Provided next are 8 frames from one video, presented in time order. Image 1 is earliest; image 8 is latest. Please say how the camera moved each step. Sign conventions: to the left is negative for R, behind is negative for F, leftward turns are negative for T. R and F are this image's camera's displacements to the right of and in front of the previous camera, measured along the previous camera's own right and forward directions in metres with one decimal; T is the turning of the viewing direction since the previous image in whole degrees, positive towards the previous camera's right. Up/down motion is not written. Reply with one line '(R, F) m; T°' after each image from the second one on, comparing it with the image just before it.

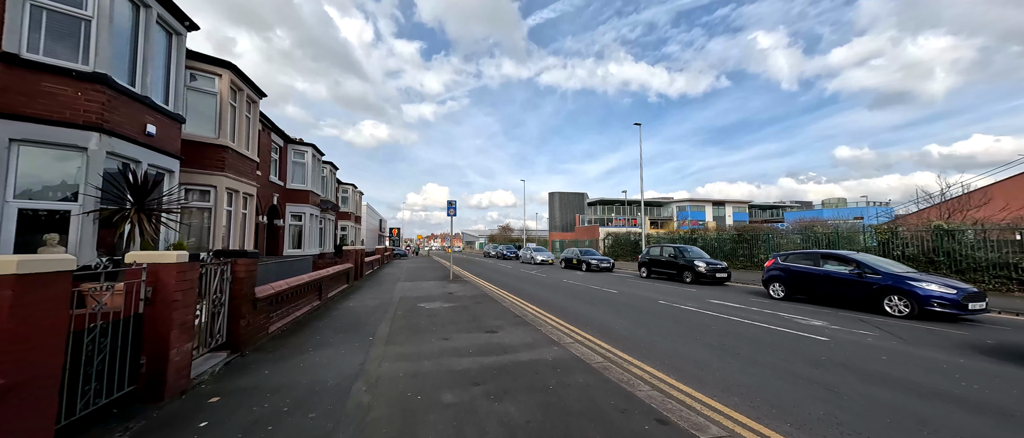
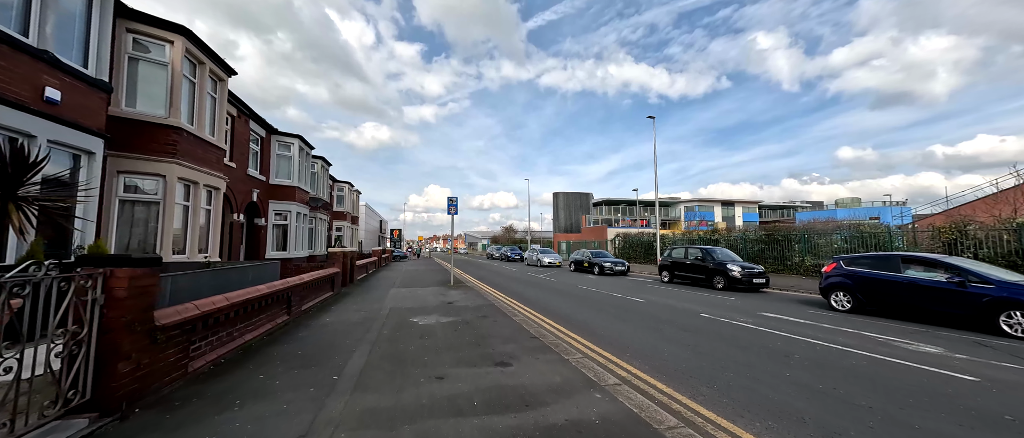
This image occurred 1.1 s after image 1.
(-0.2, +1.7) m; 0°
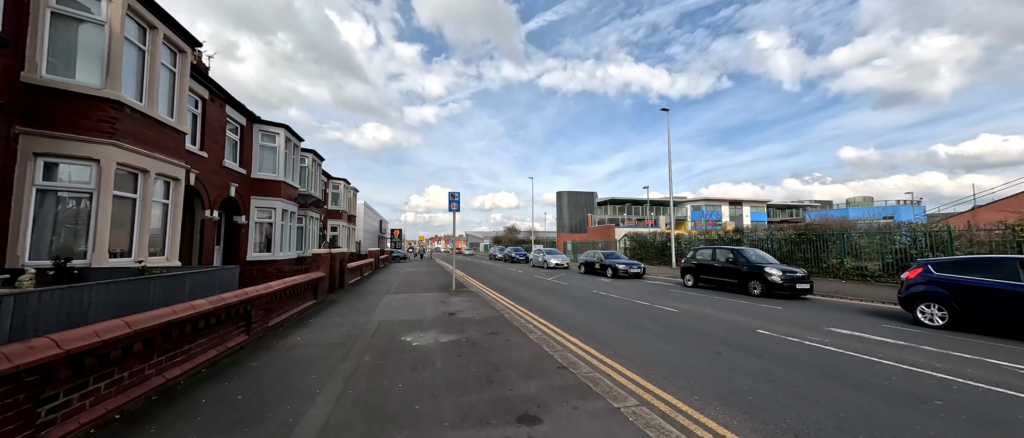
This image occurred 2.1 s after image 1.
(-0.3, +1.5) m; 0°
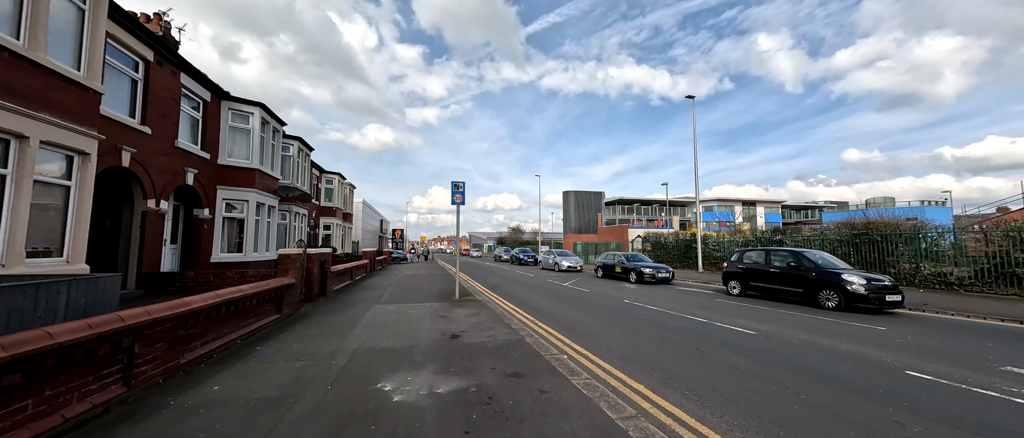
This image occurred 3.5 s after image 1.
(-0.4, +2.2) m; 0°
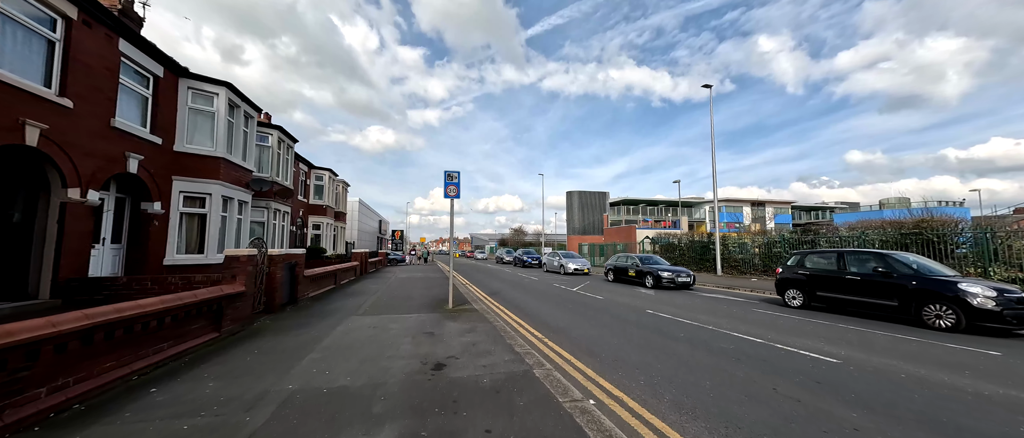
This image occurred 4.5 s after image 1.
(0.0, +1.6) m; 0°
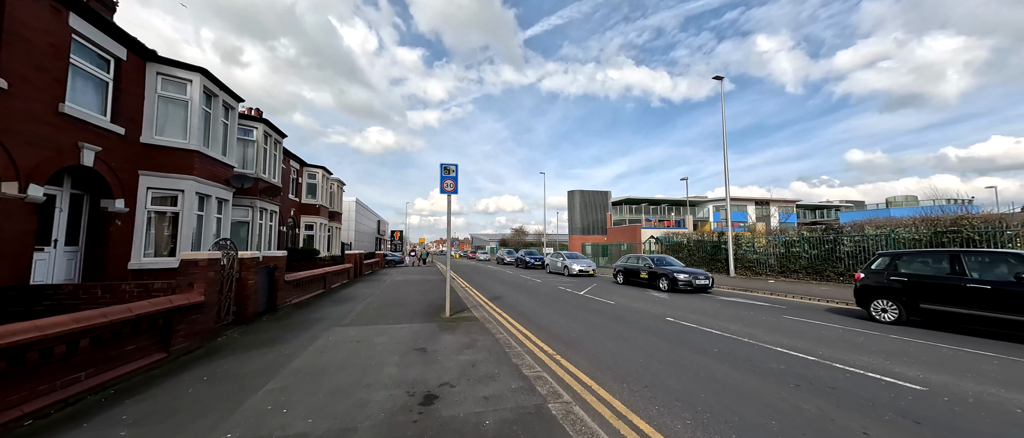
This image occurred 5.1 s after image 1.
(-0.1, +1.0) m; 0°
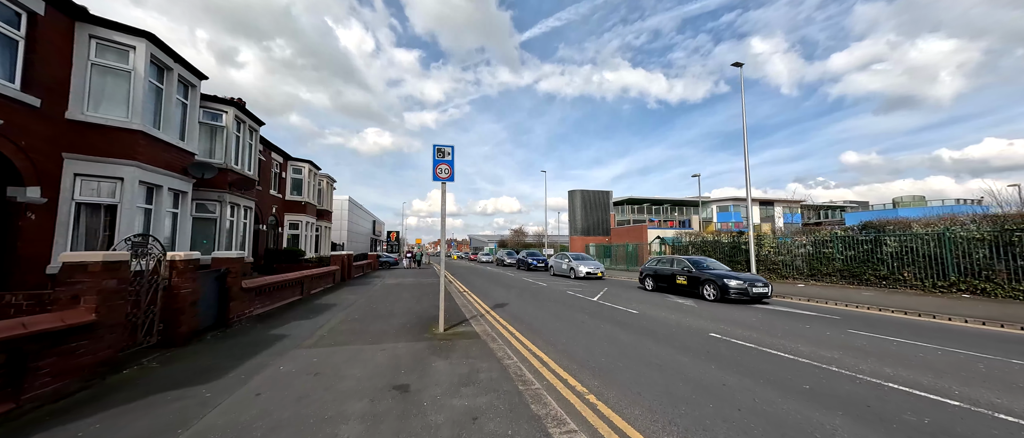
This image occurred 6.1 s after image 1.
(-0.2, +1.6) m; 0°
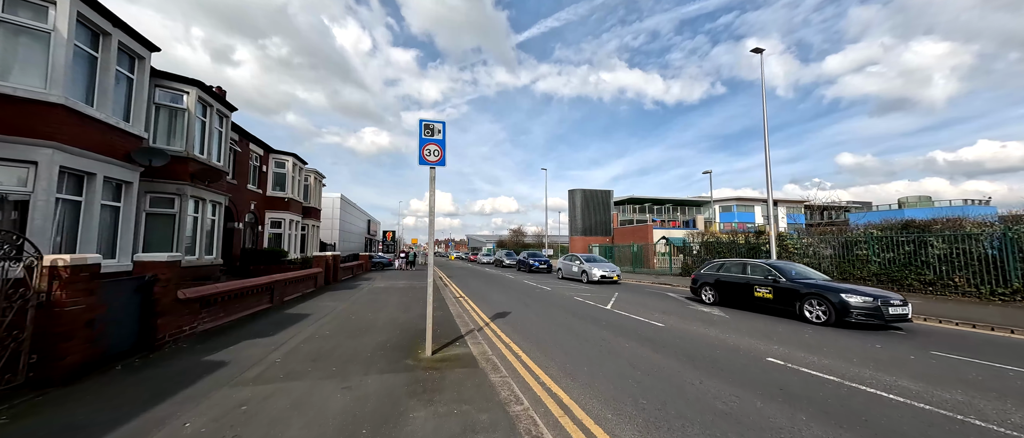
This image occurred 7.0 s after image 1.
(-0.1, +1.4) m; 0°
